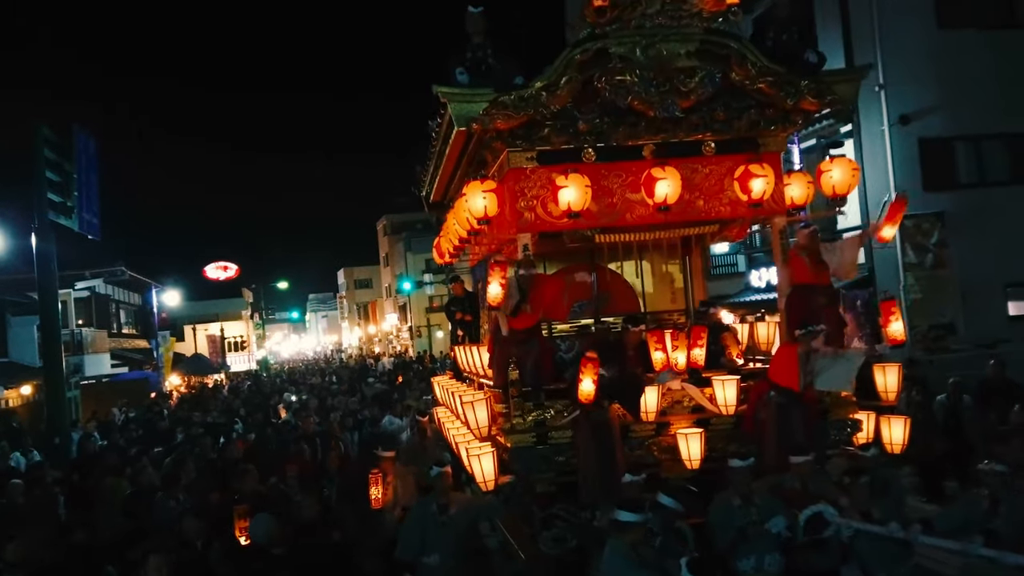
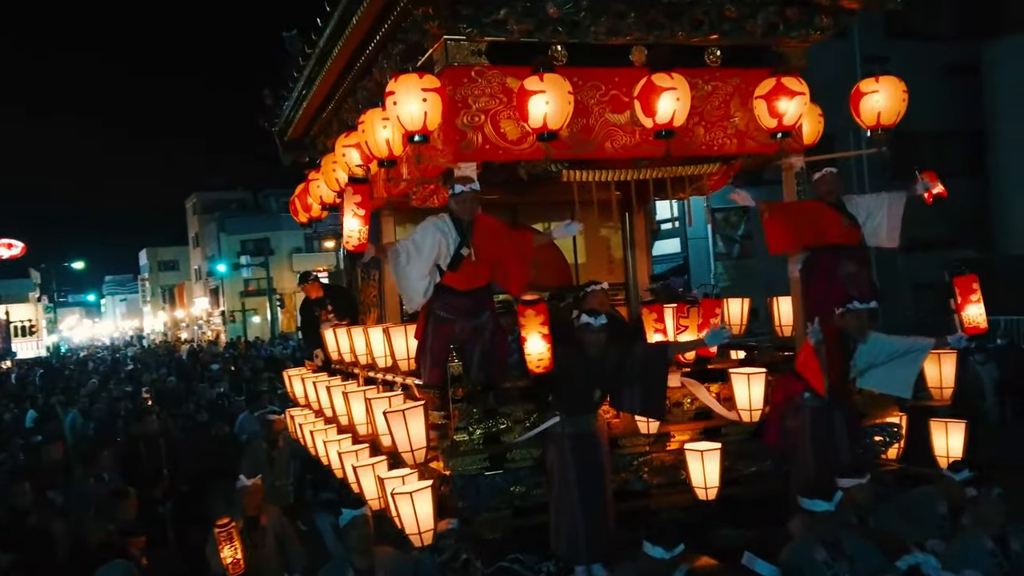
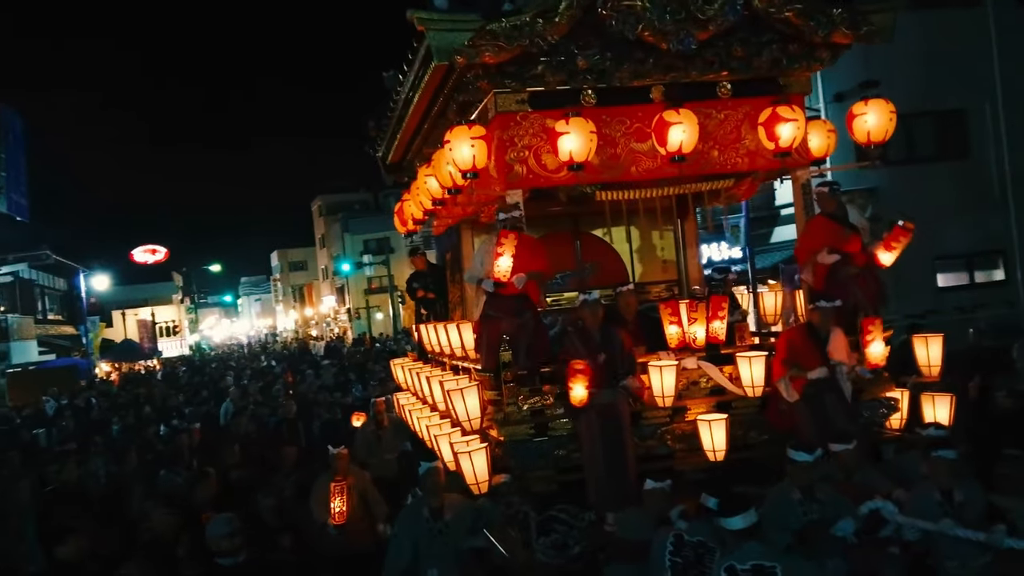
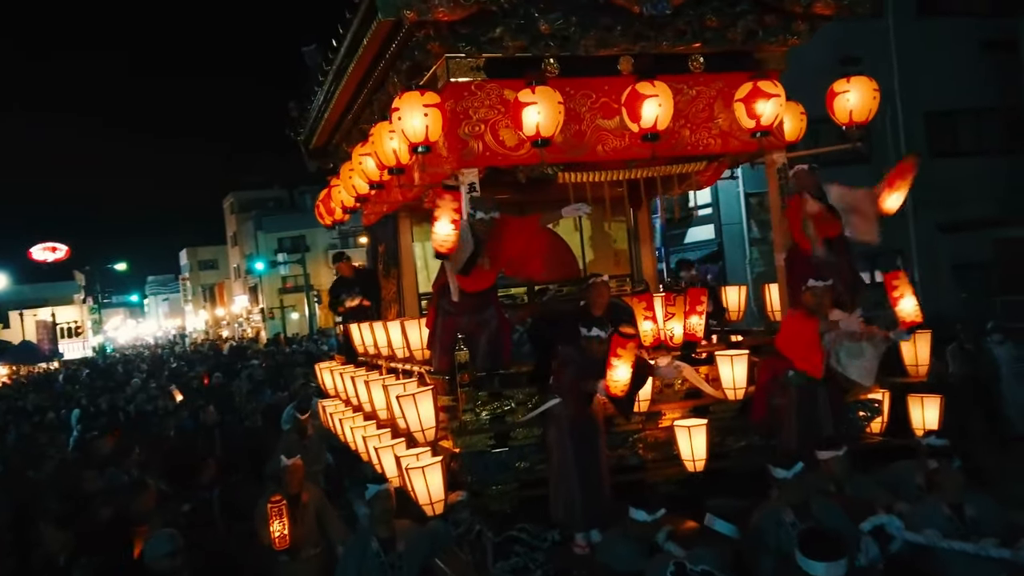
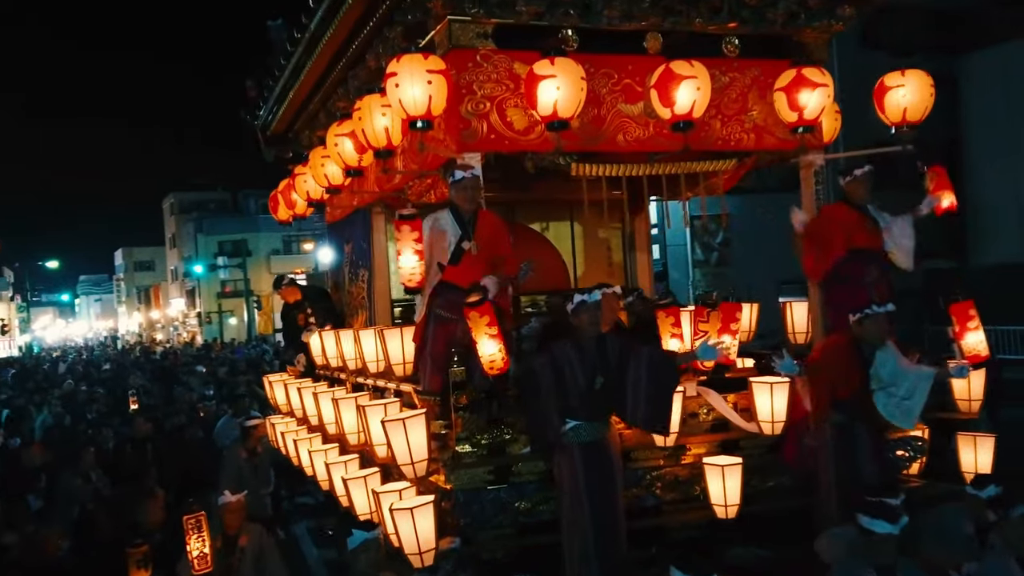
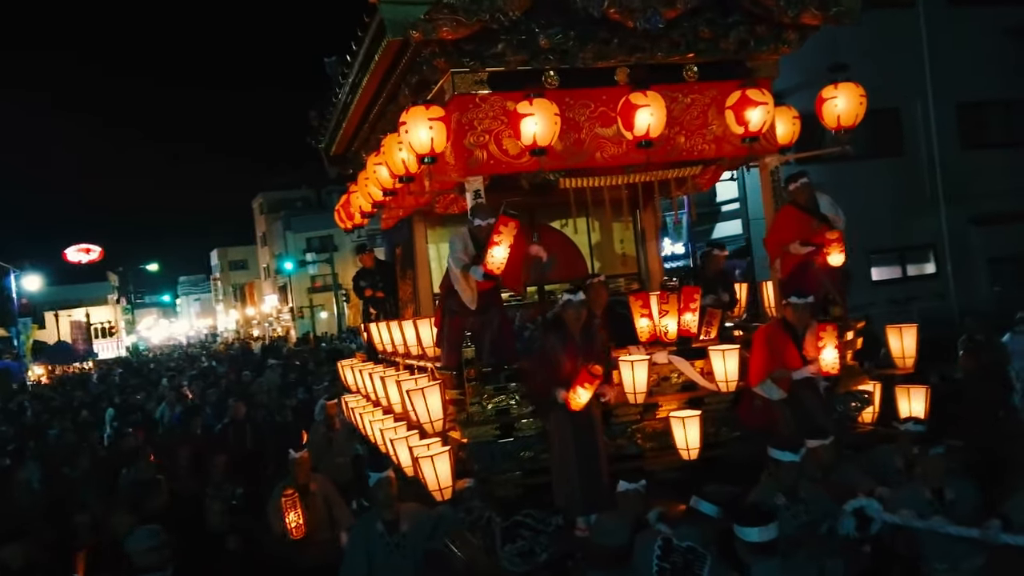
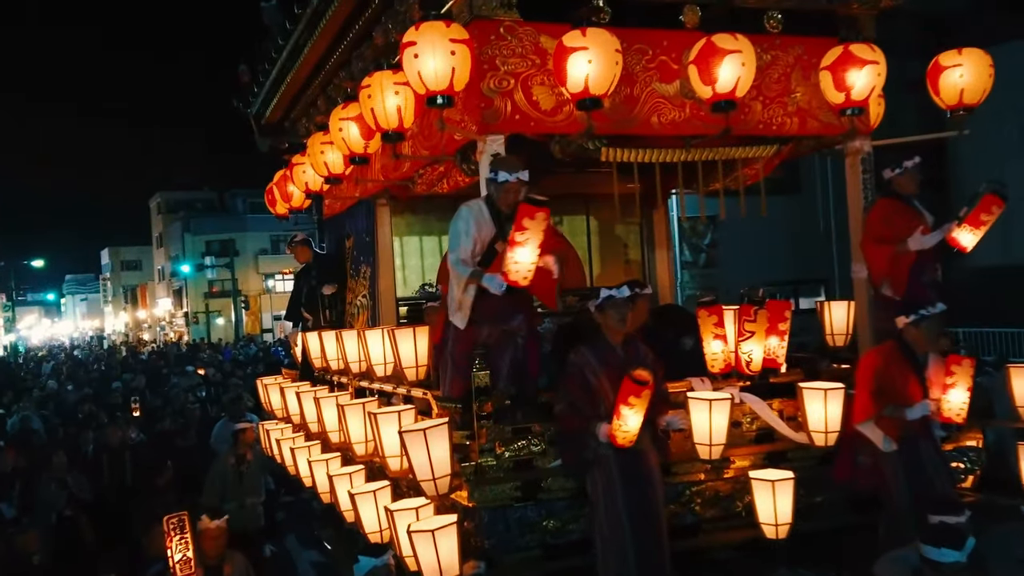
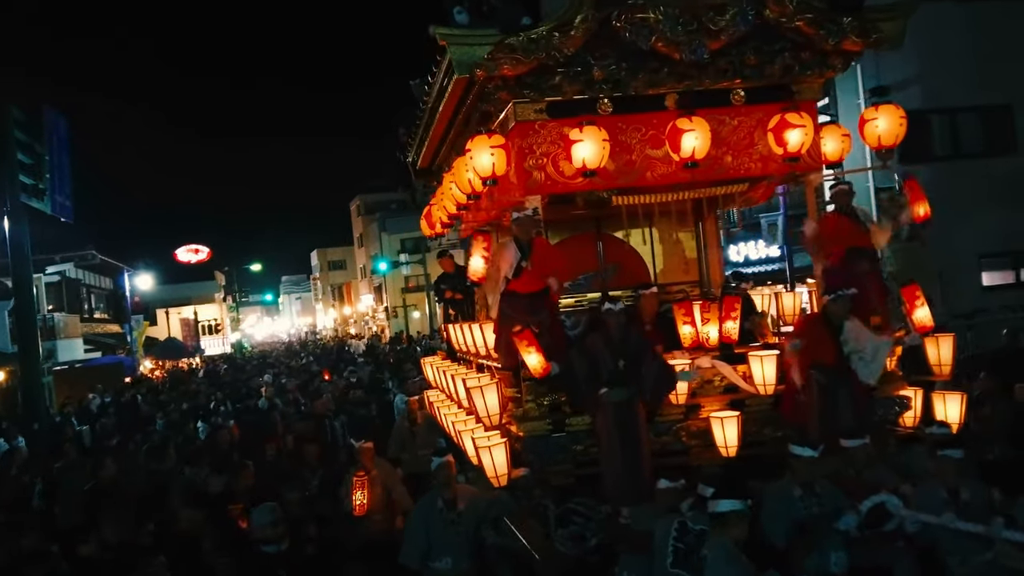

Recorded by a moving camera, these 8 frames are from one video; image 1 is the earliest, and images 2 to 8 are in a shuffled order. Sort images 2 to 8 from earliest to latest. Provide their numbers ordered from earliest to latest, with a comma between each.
8, 3, 6, 4, 2, 5, 7
